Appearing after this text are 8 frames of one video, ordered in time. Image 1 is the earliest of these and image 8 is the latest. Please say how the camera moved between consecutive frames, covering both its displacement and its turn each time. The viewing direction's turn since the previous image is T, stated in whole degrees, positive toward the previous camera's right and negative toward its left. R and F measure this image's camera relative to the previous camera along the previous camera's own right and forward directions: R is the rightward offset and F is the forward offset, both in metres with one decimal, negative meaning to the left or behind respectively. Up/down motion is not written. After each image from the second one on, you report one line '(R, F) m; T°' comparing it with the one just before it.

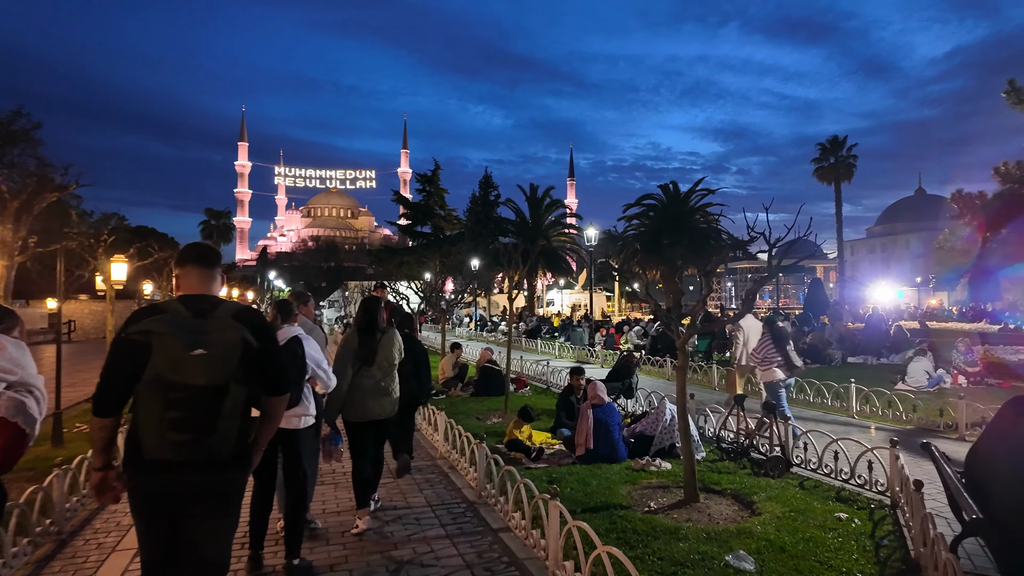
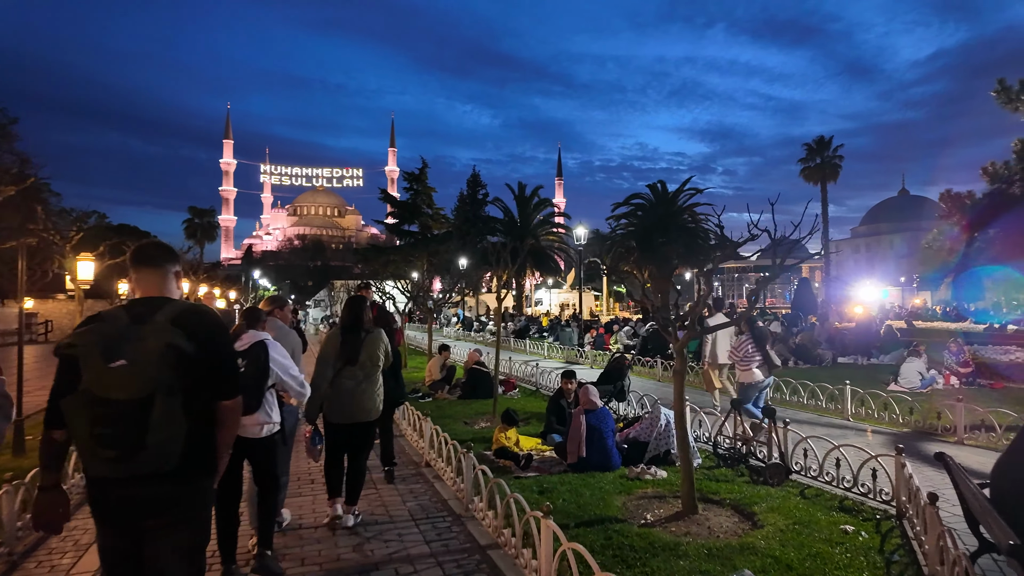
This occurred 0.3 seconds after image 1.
(0.0, +0.3) m; +1°
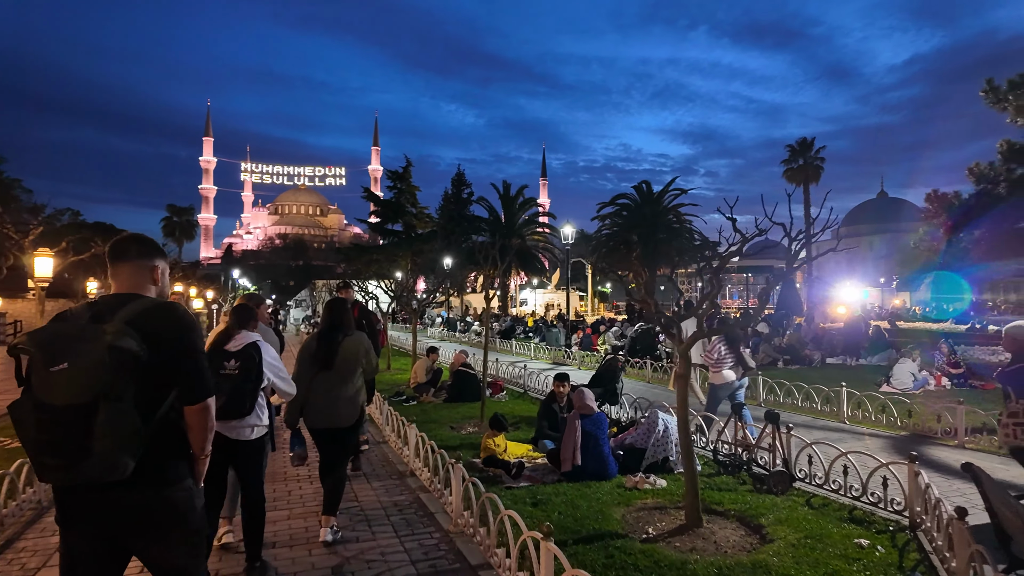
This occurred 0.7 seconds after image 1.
(-0.1, +0.3) m; +1°
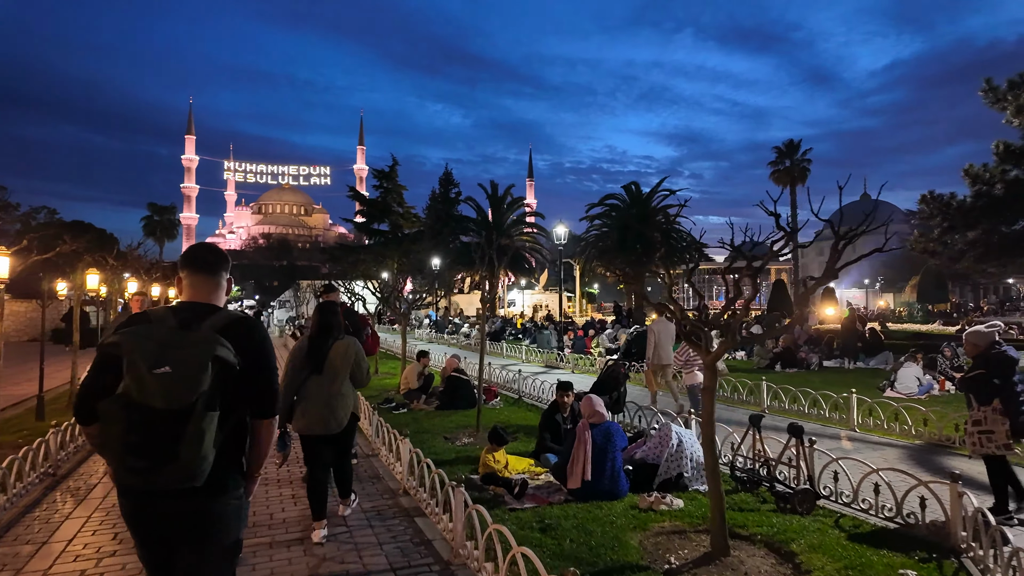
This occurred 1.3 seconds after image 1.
(-0.1, +0.5) m; +1°
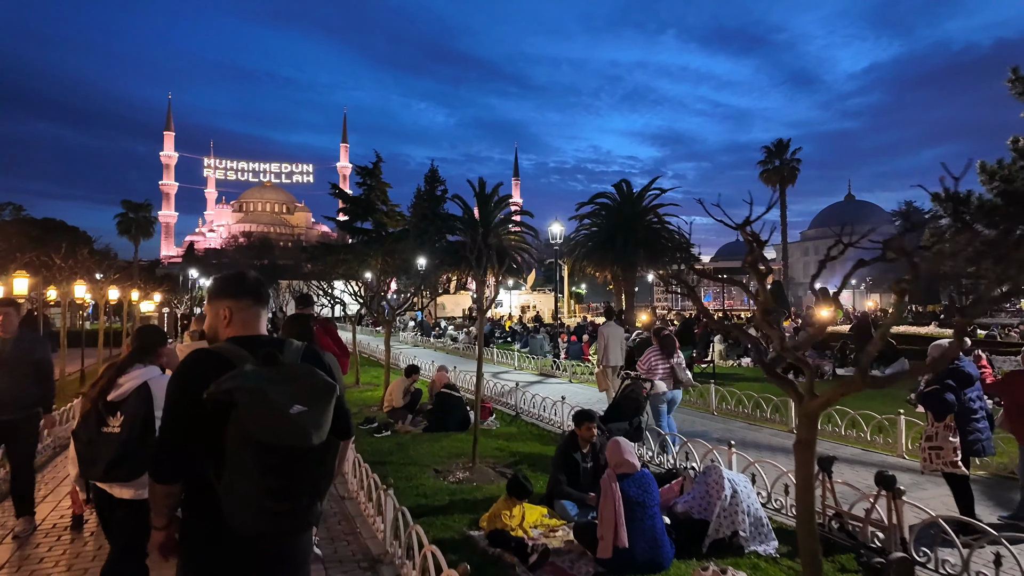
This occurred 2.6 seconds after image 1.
(-0.2, +1.2) m; +1°
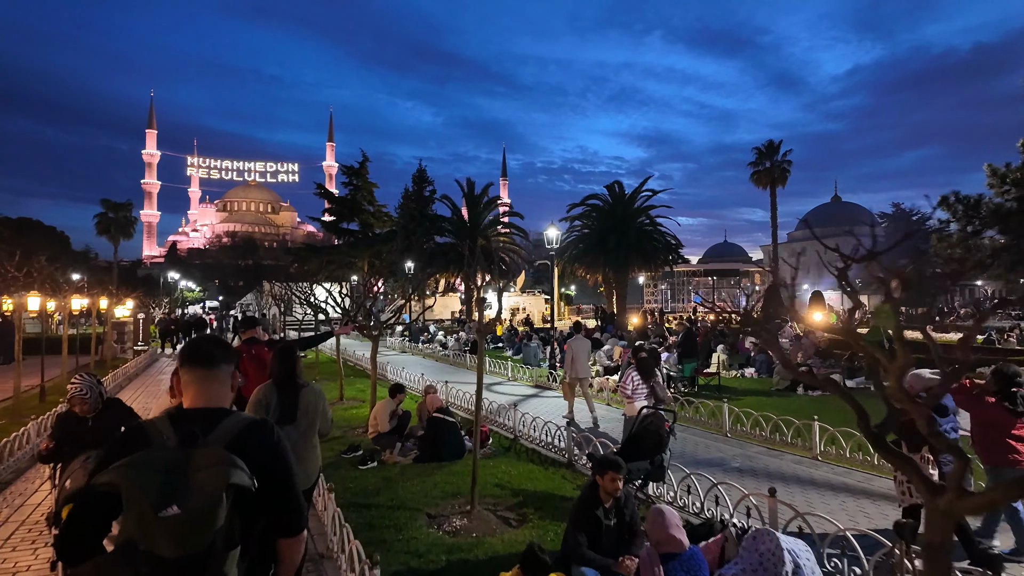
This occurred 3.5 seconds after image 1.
(-0.2, +0.8) m; +1°
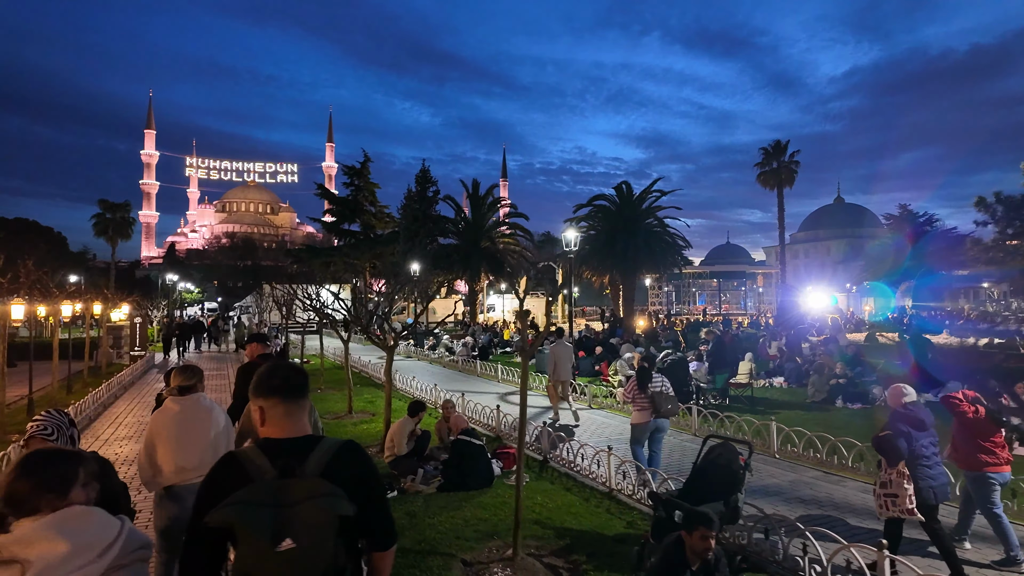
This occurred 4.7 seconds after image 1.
(-0.4, +0.8) m; 0°
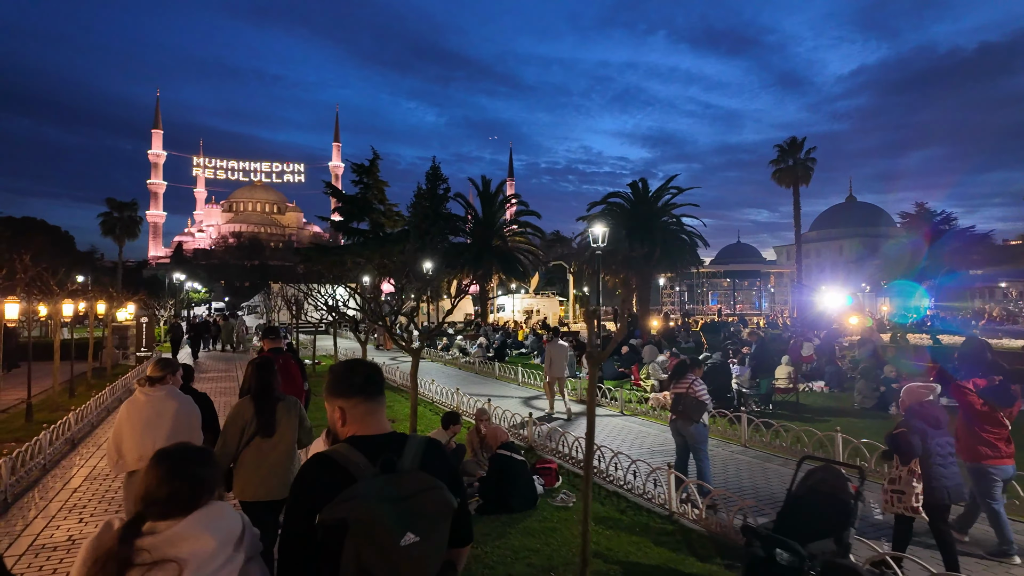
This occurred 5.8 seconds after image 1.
(-0.4, +0.8) m; -1°
